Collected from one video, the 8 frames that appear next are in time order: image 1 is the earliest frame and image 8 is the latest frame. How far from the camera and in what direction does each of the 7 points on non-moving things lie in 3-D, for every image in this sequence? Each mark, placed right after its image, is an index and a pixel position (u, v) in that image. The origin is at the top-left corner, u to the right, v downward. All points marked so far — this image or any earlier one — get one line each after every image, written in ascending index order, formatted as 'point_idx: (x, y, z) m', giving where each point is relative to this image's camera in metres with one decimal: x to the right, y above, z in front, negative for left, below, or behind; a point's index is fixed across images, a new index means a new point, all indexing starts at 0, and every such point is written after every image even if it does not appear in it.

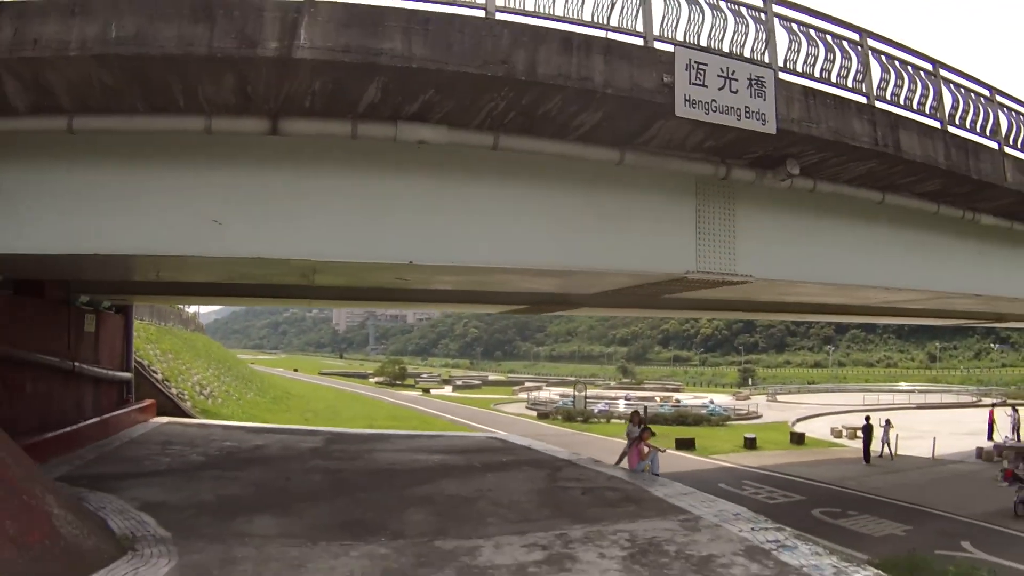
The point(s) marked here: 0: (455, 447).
0: (-1.0, -3.0, +12.7) m
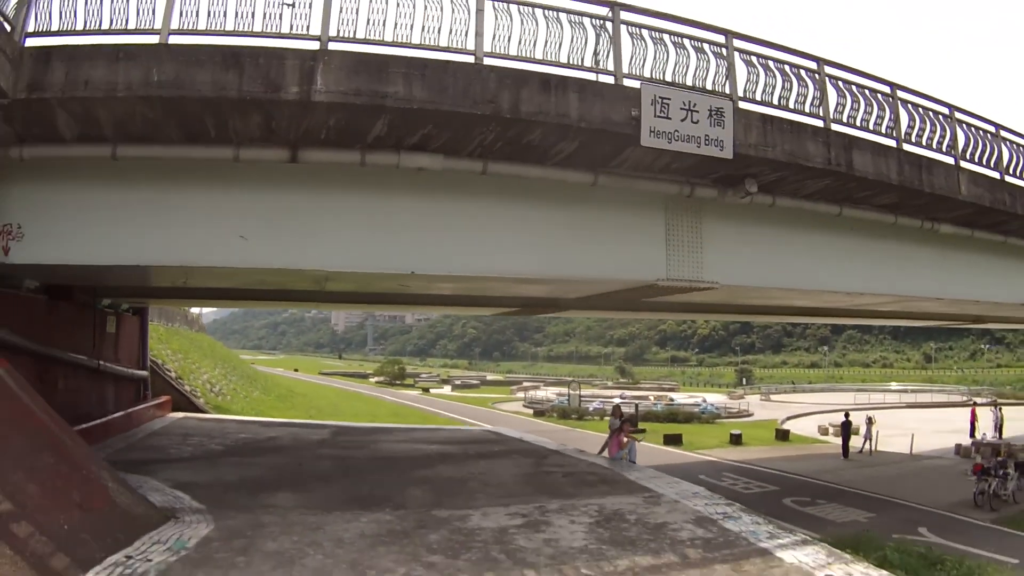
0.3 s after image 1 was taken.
0: (-1.2, -3.1, +13.6) m
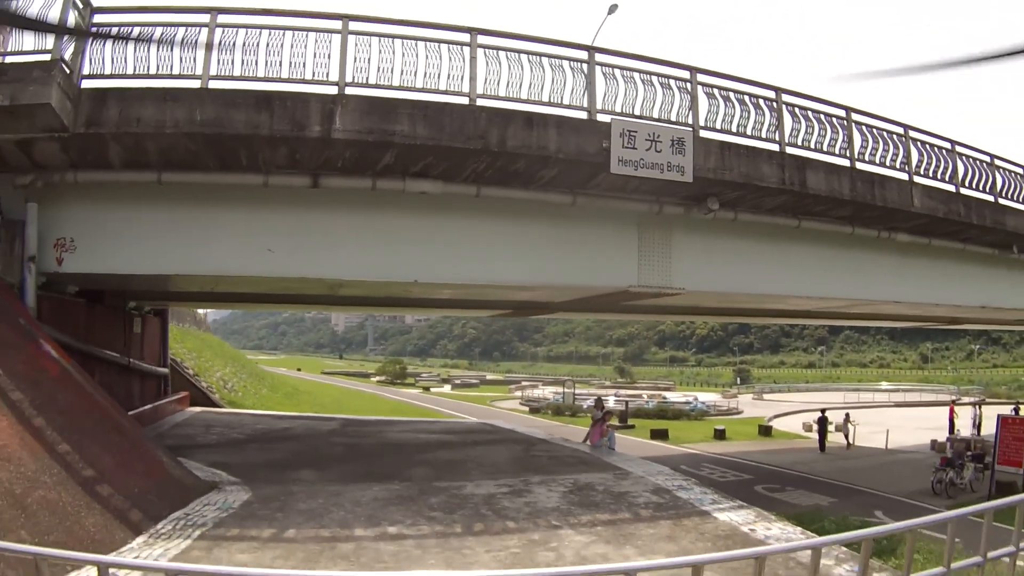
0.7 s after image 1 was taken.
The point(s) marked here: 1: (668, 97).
0: (-1.3, -3.2, +14.9) m
1: (+2.3, +2.9, +9.7) m
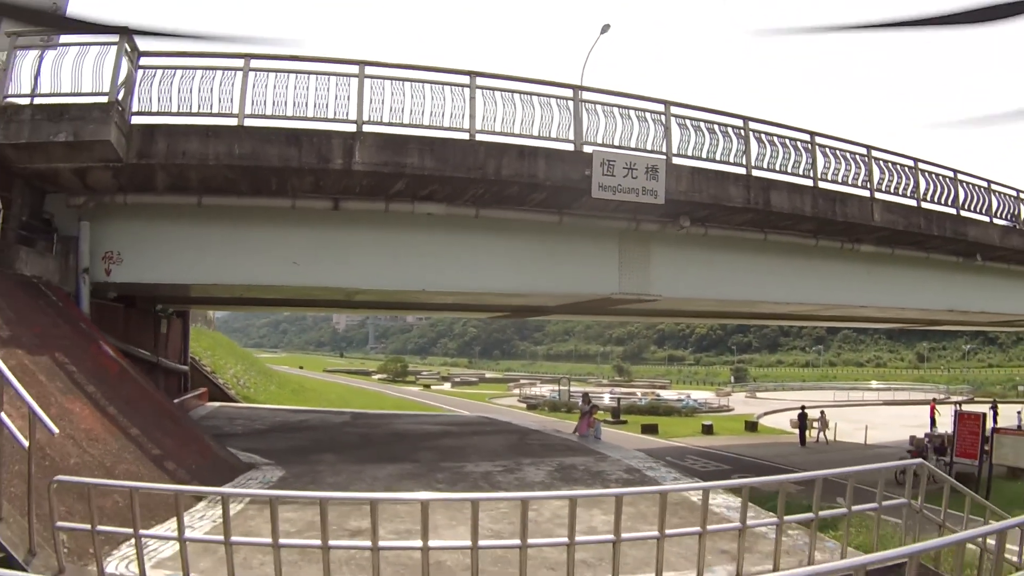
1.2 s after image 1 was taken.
0: (-1.4, -3.3, +16.2) m
1: (+2.2, +2.7, +11.0) m
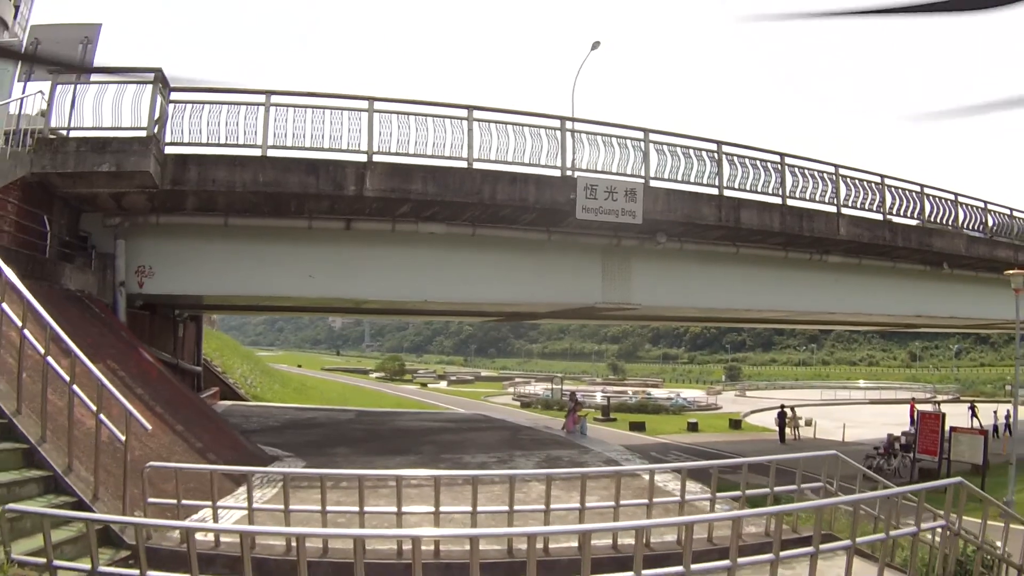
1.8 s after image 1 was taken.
0: (-1.6, -3.5, +17.4) m
1: (+2.1, +2.5, +12.2) m
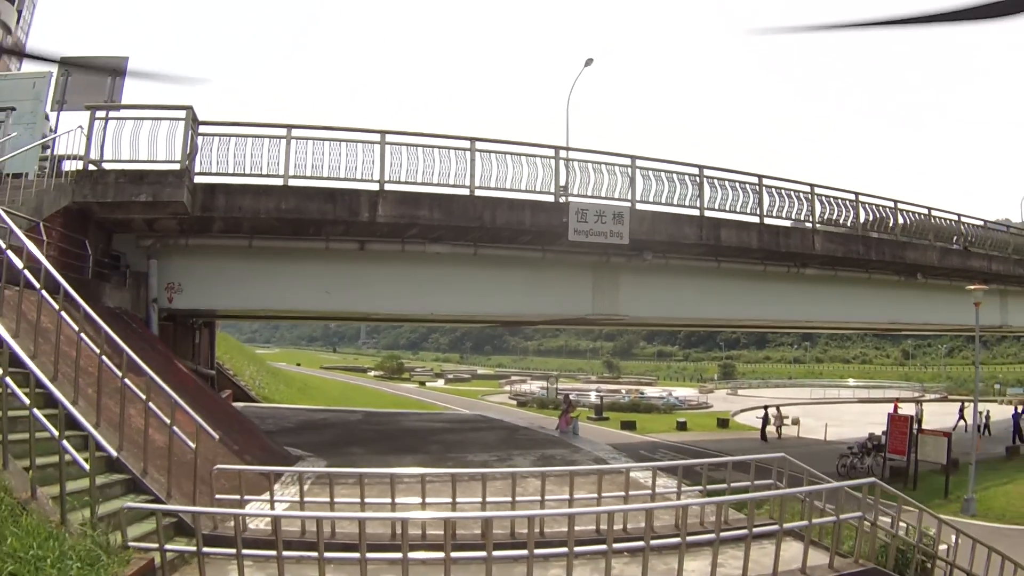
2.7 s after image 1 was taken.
0: (-1.7, -3.8, +18.5) m
1: (+2.1, +2.2, +13.4) m
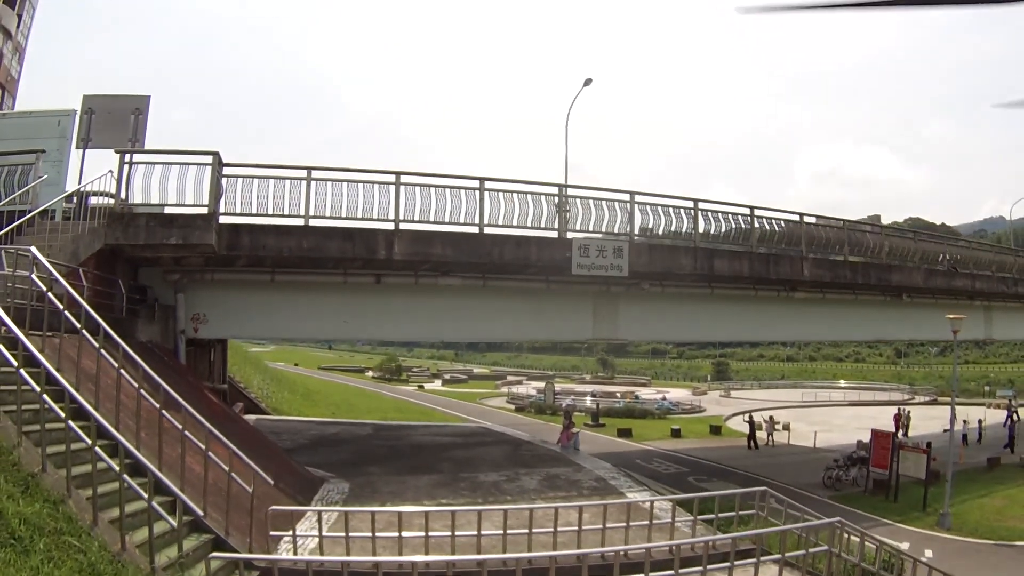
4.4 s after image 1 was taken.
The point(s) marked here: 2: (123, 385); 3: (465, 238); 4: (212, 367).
0: (-1.6, -4.3, +19.4) m
1: (+2.2, +1.6, +14.2) m
2: (-5.1, -1.3, +8.6) m
3: (-0.9, +1.0, +12.7) m
4: (-8.8, -2.2, +19.0) m
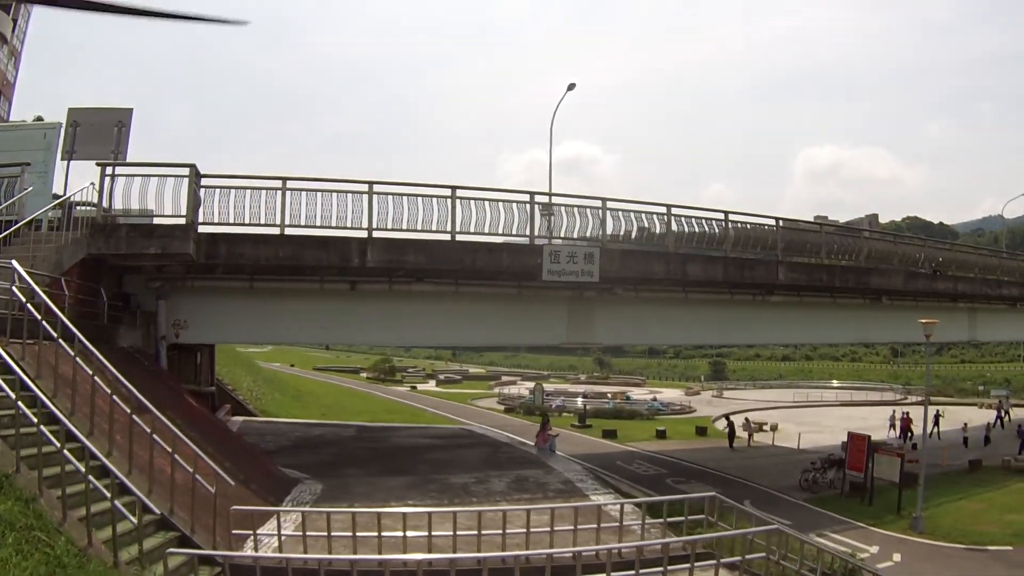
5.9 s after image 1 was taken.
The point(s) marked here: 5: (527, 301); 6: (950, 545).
0: (-2.2, -4.4, +19.7) m
1: (+1.6, +1.5, +14.6) m
2: (-5.7, -1.4, +8.9) m
3: (-1.5, +0.9, +13.0) m
4: (-9.3, -2.4, +19.3) m
5: (+0.4, -0.3, +14.9) m
6: (+10.5, -6.1, +15.7) m
